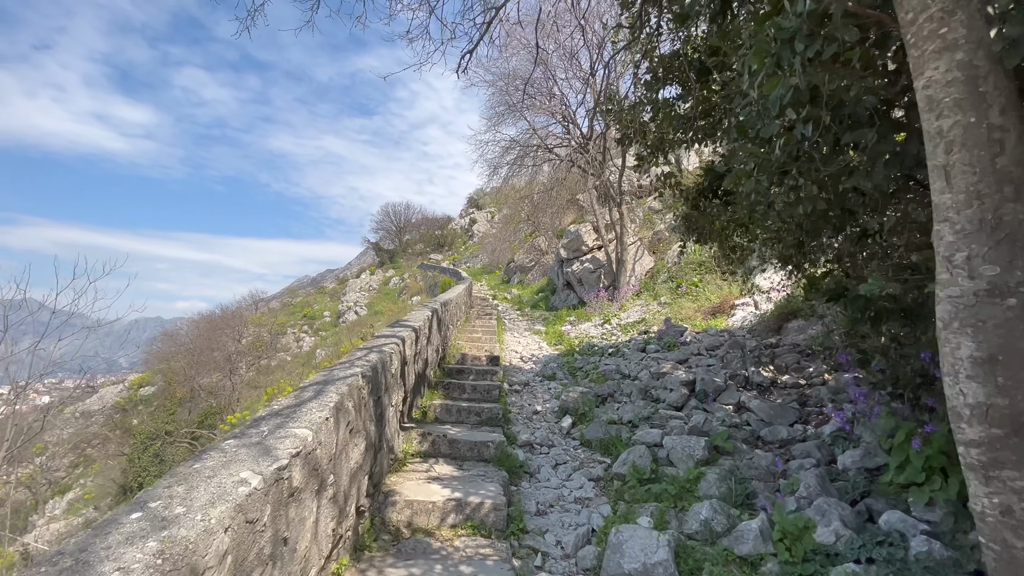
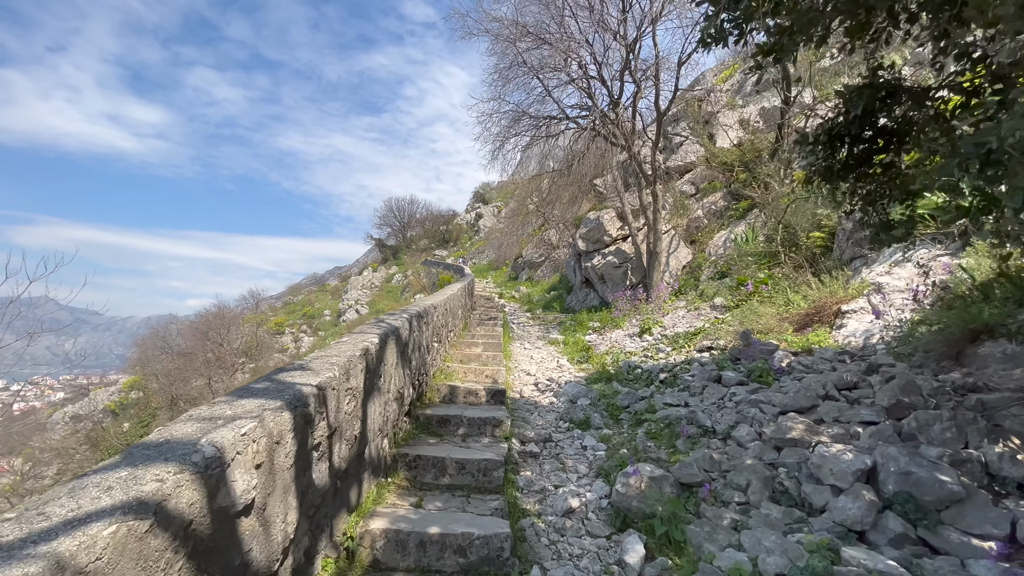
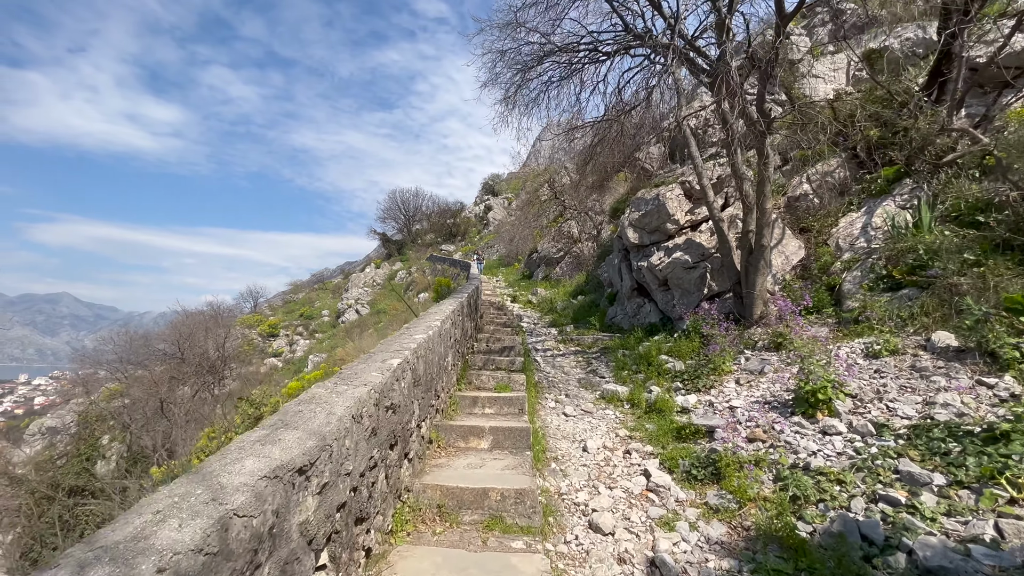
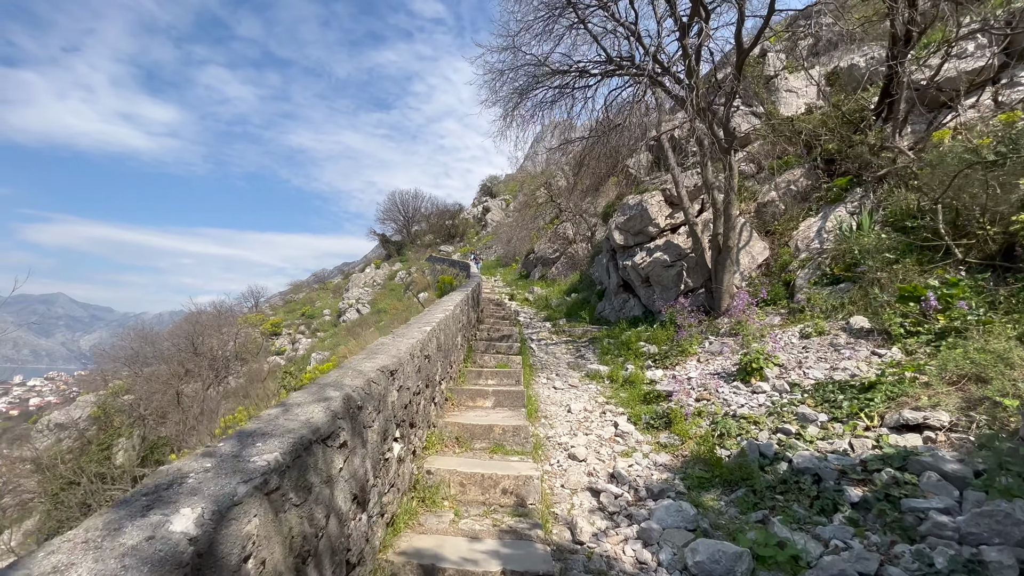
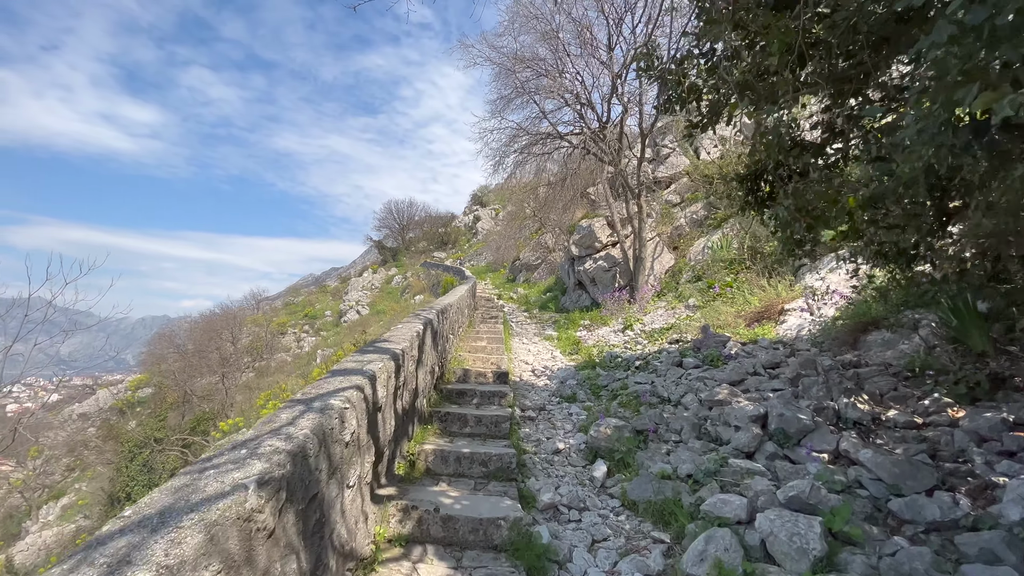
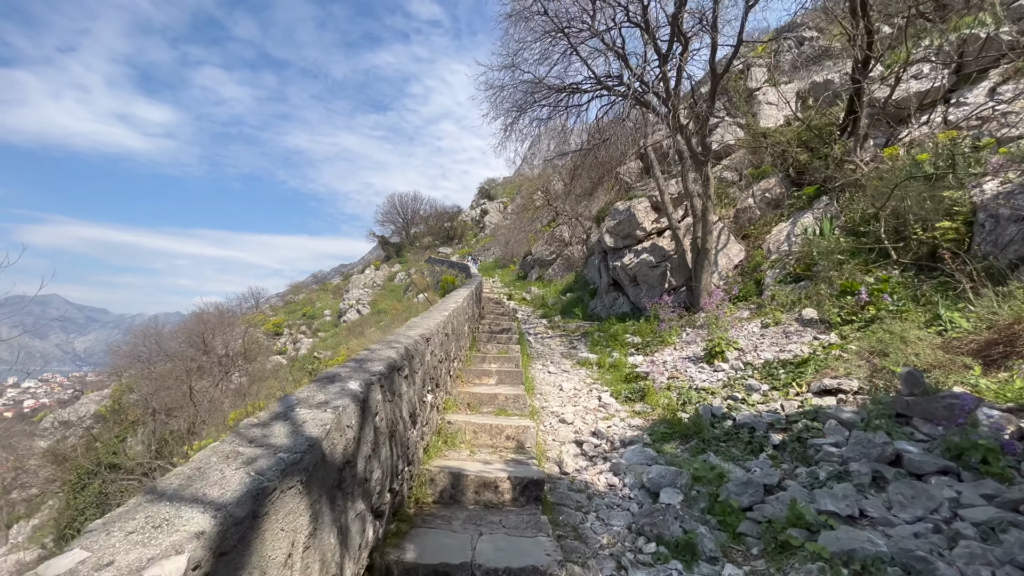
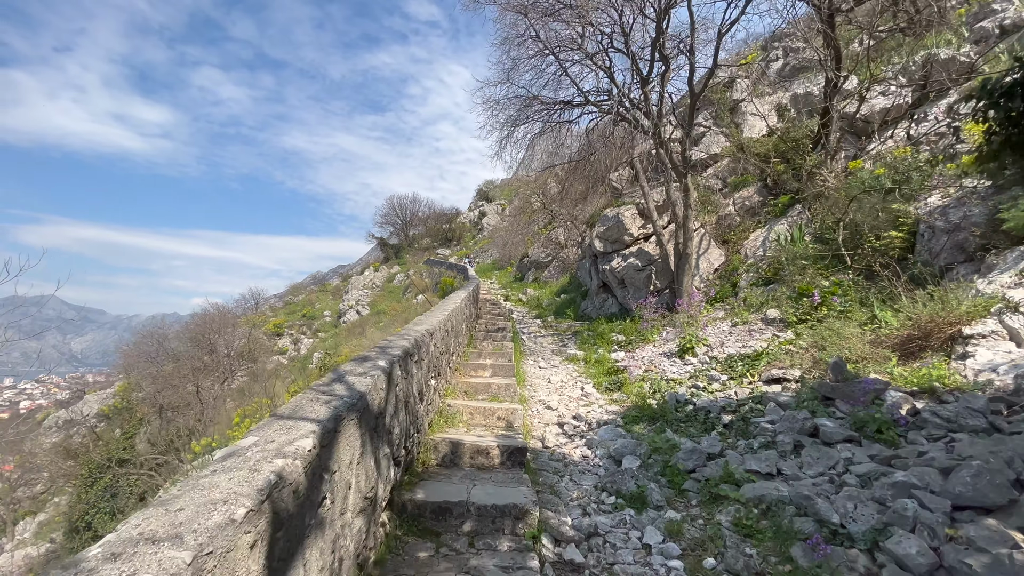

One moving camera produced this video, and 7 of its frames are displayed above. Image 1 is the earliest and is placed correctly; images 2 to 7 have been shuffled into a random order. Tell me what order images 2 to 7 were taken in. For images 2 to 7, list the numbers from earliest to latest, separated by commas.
5, 2, 7, 6, 4, 3
